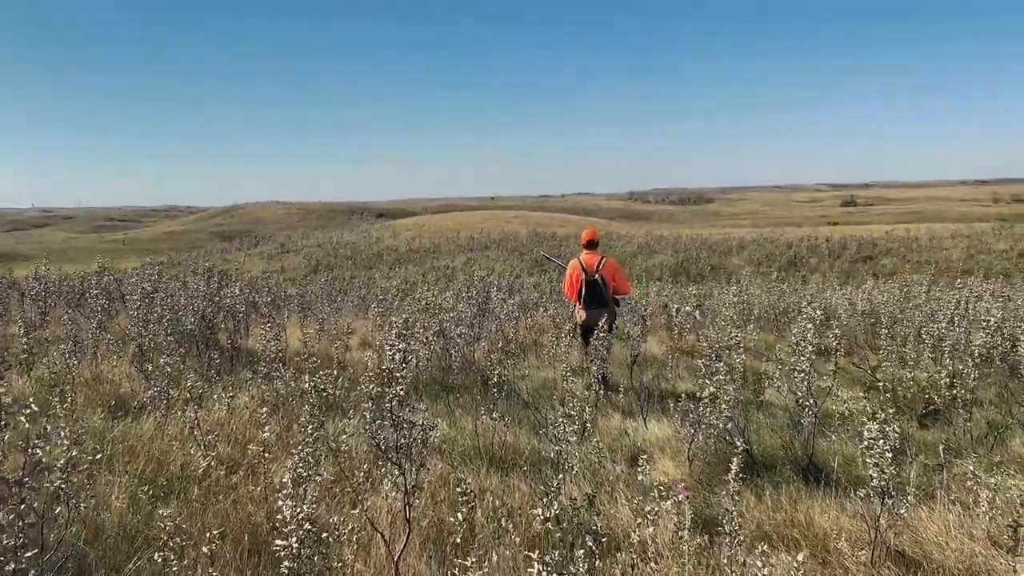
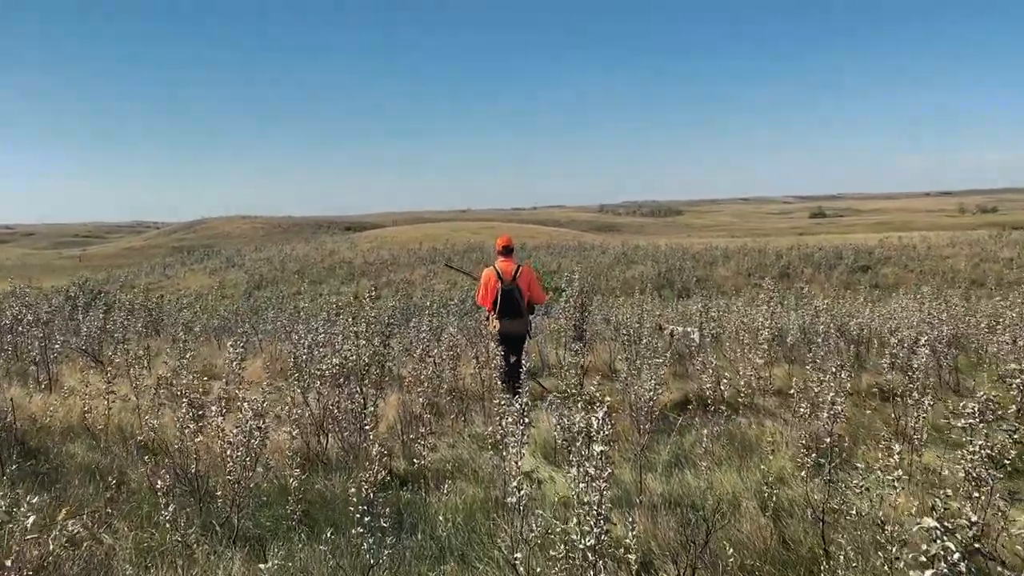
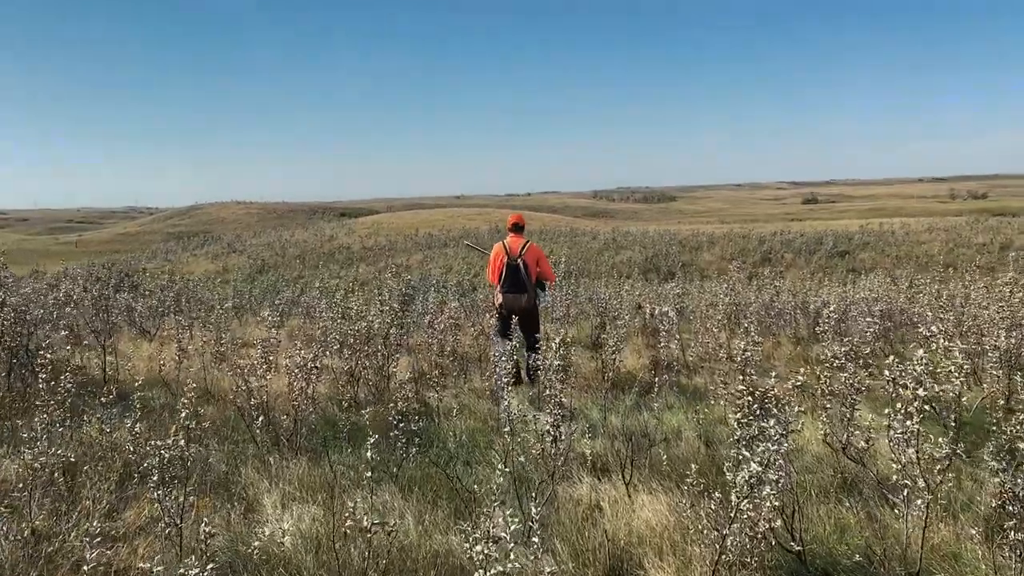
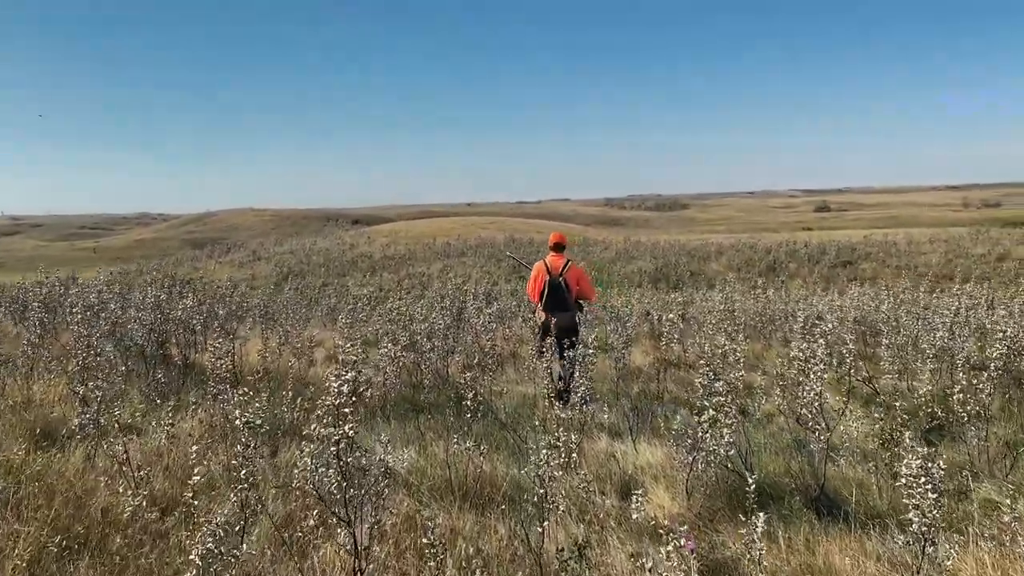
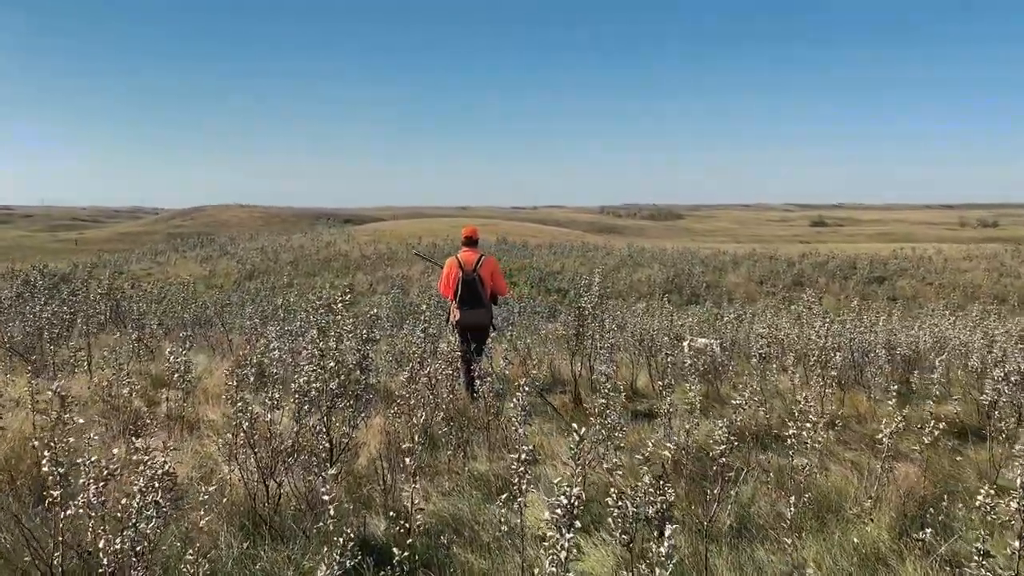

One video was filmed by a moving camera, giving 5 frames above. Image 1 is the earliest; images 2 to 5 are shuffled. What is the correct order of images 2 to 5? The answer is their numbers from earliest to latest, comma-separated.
4, 3, 2, 5
